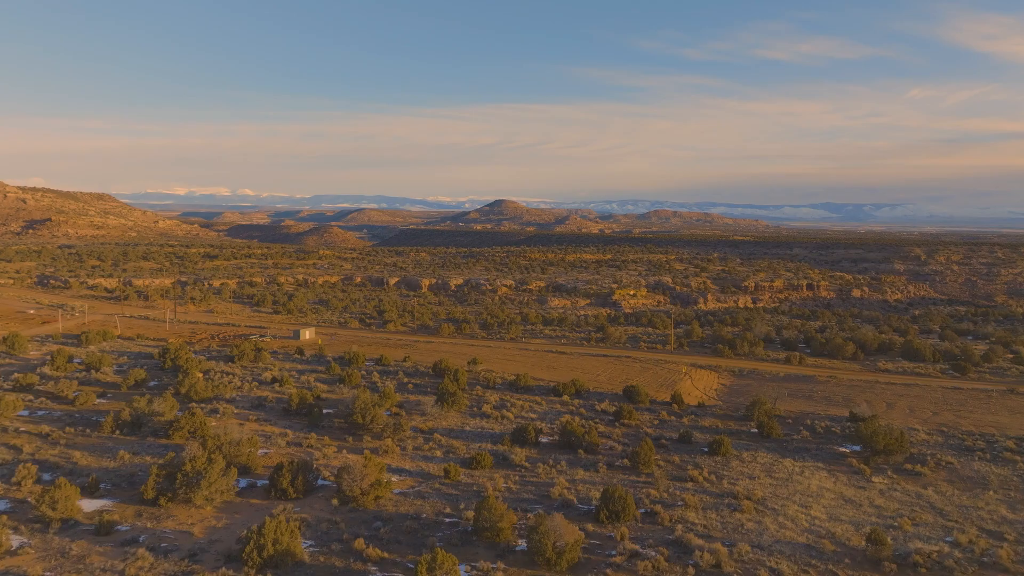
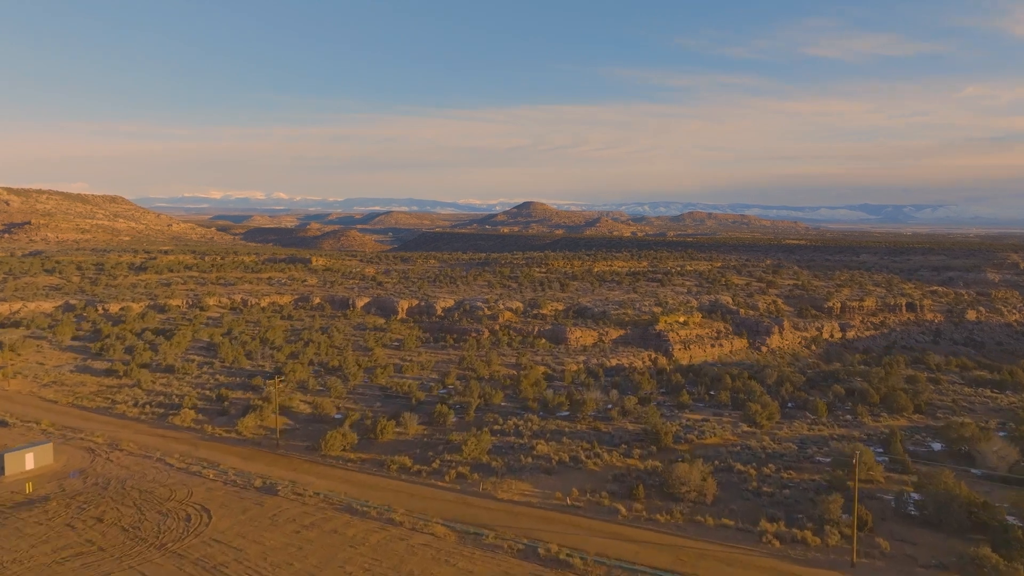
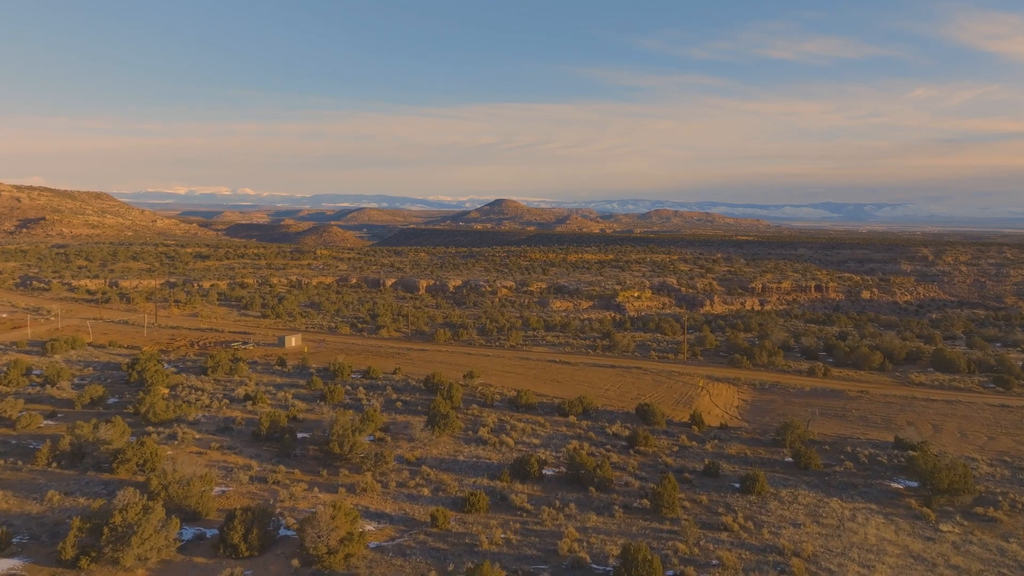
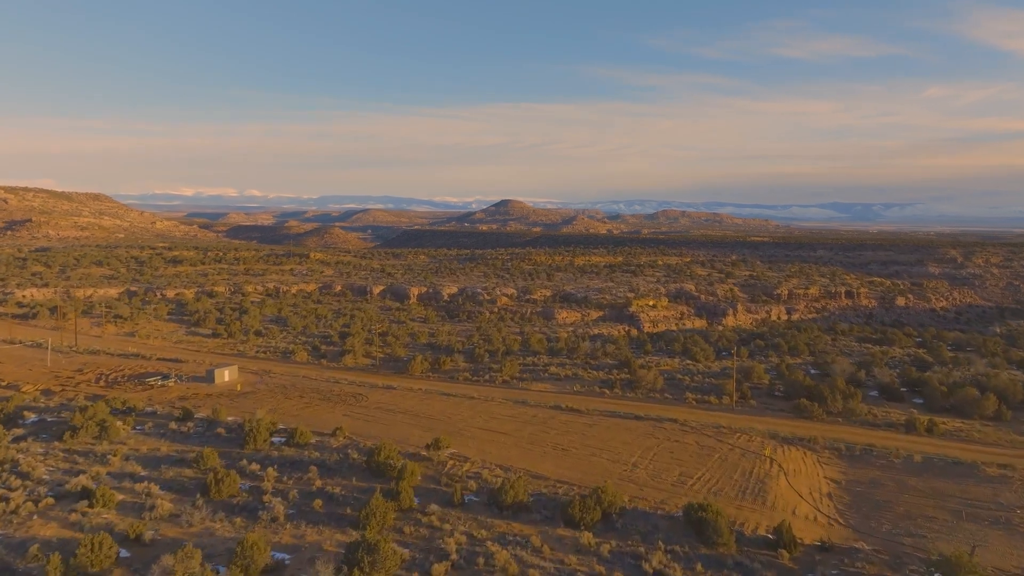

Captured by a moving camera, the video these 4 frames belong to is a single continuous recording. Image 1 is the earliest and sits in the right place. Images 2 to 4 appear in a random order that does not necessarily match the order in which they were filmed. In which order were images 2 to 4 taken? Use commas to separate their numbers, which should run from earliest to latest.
3, 4, 2
